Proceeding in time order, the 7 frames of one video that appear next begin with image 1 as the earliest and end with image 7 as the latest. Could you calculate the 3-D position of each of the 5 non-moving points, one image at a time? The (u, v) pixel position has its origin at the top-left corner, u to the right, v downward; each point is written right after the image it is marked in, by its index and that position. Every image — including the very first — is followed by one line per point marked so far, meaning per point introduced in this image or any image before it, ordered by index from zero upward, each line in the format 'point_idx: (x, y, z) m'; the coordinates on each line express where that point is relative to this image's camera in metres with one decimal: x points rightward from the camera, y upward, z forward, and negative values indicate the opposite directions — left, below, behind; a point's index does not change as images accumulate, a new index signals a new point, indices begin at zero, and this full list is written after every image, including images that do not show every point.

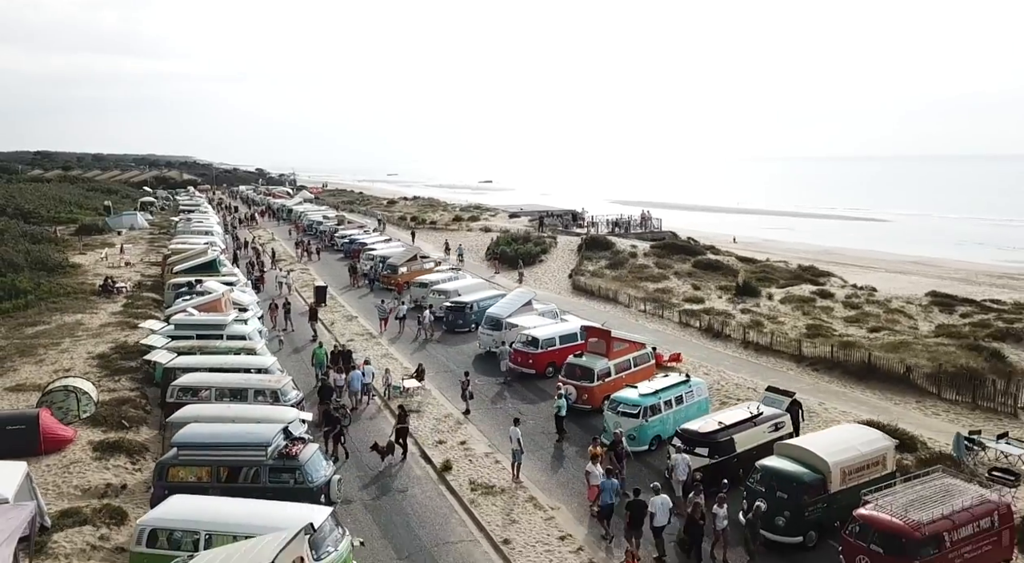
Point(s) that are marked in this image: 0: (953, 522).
0: (+7.7, -4.2, +12.7) m
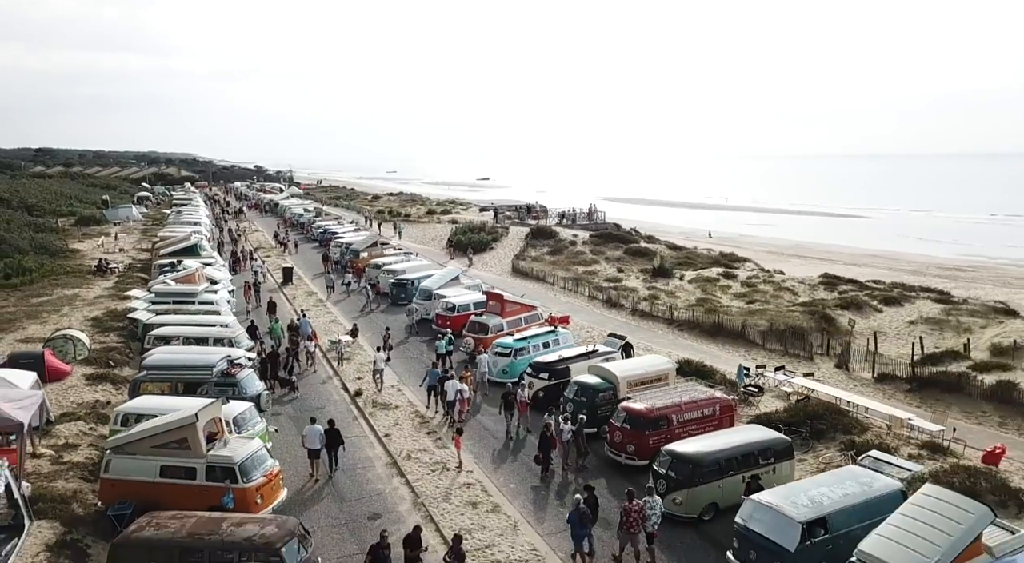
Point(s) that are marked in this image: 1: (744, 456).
0: (+4.2, -3.2, +18.2) m
1: (+5.2, -3.8, +15.8) m
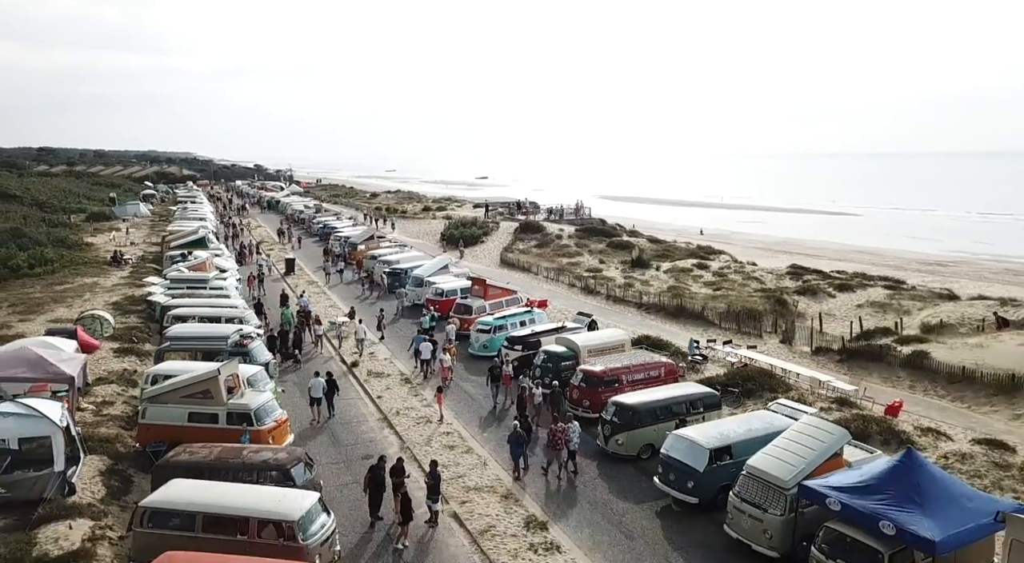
0: (+3.4, -2.6, +21.3) m
1: (+4.4, -3.2, +18.9) m
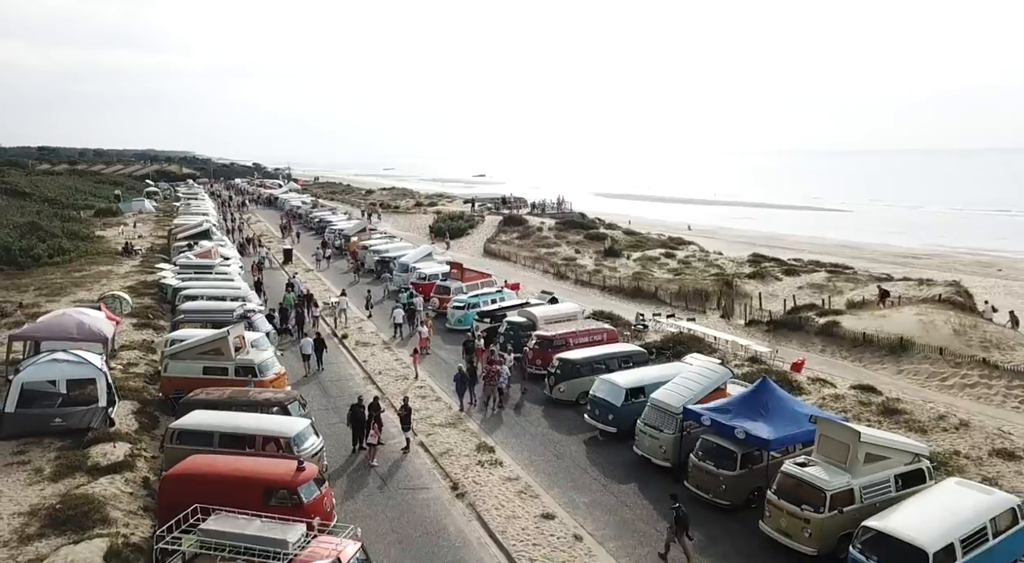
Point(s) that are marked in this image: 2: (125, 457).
0: (+2.2, -1.9, +25.1) m
1: (+3.2, -2.5, +22.7) m
2: (-9.5, -4.3, +17.5) m
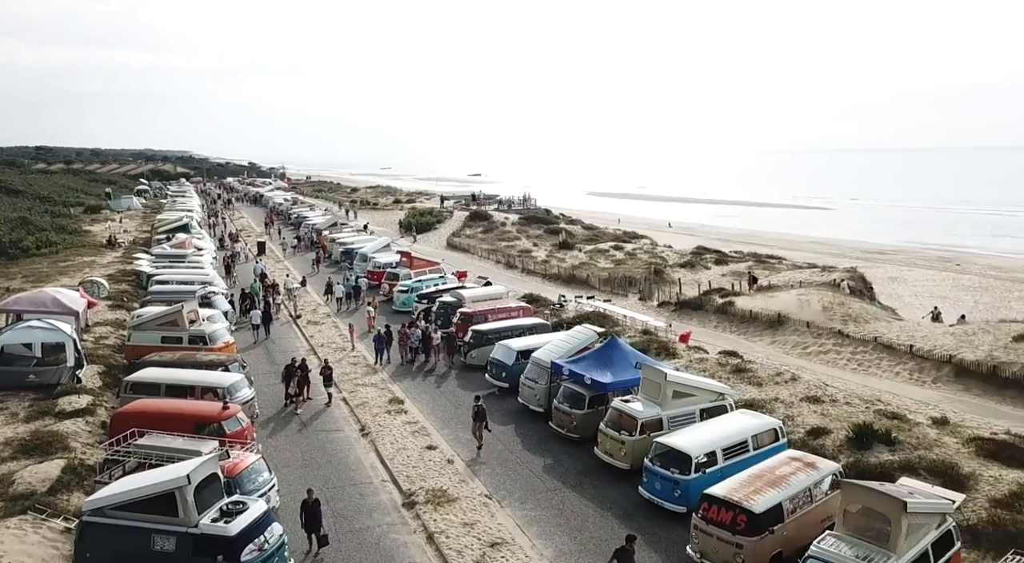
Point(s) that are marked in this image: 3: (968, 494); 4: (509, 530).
0: (-0.8, -1.2, +28.5) m
1: (+0.2, -1.8, +26.1) m
2: (-12.4, -3.6, +20.9) m
3: (+9.1, -4.2, +14.3) m
4: (-0.1, -5.2, +14.9) m
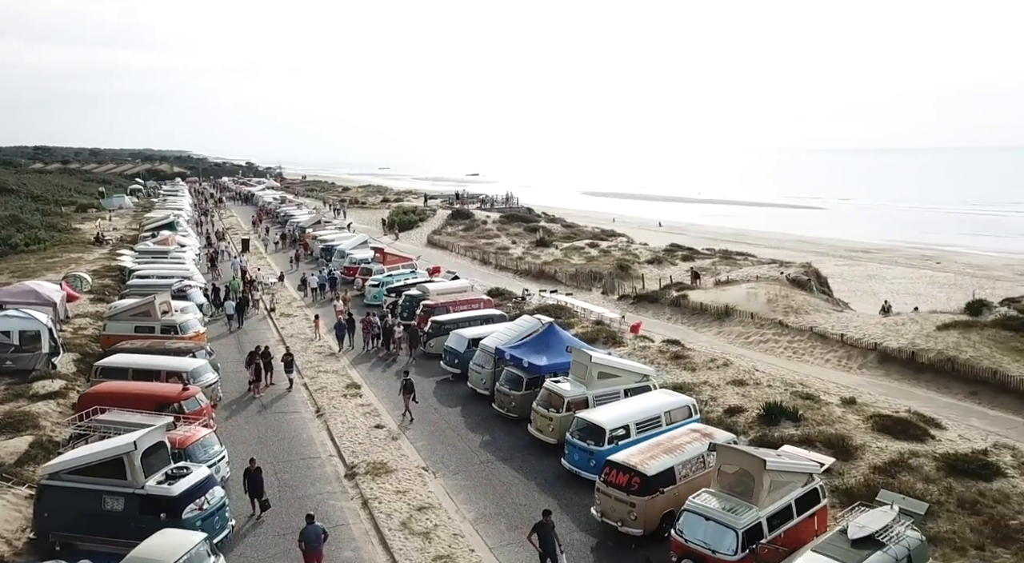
0: (-2.4, -0.9, +29.9) m
1: (-1.4, -1.5, +27.5) m
2: (-14.1, -3.3, +22.3) m
3: (+7.5, -4.0, +15.7) m
4: (-1.7, -4.9, +16.3) m
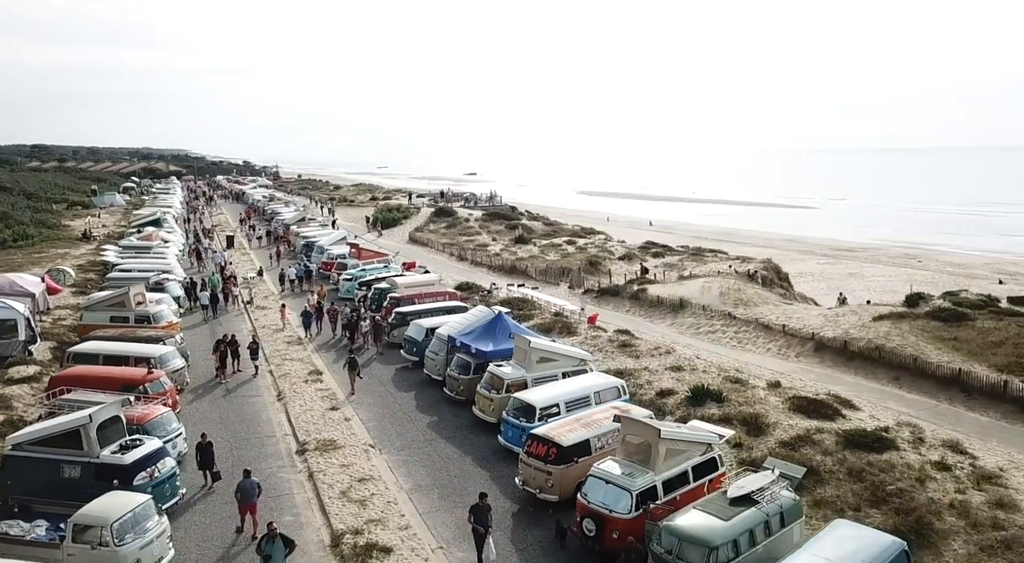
0: (-4.0, -0.6, +31.1) m
1: (-3.0, -1.2, +28.7) m
2: (-15.6, -3.0, +23.5) m
3: (+5.9, -3.7, +16.9) m
4: (-3.2, -4.6, +17.5) m
